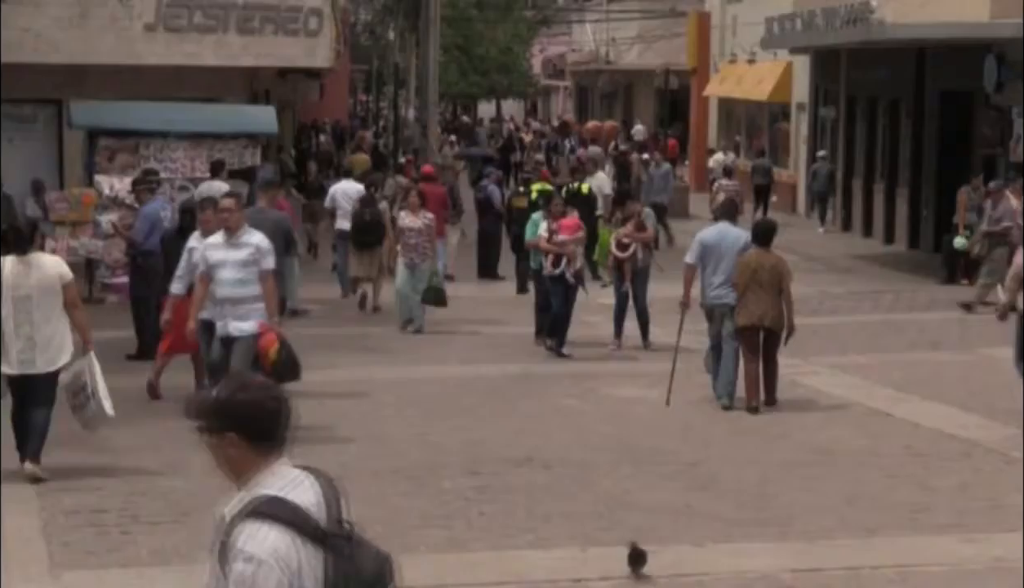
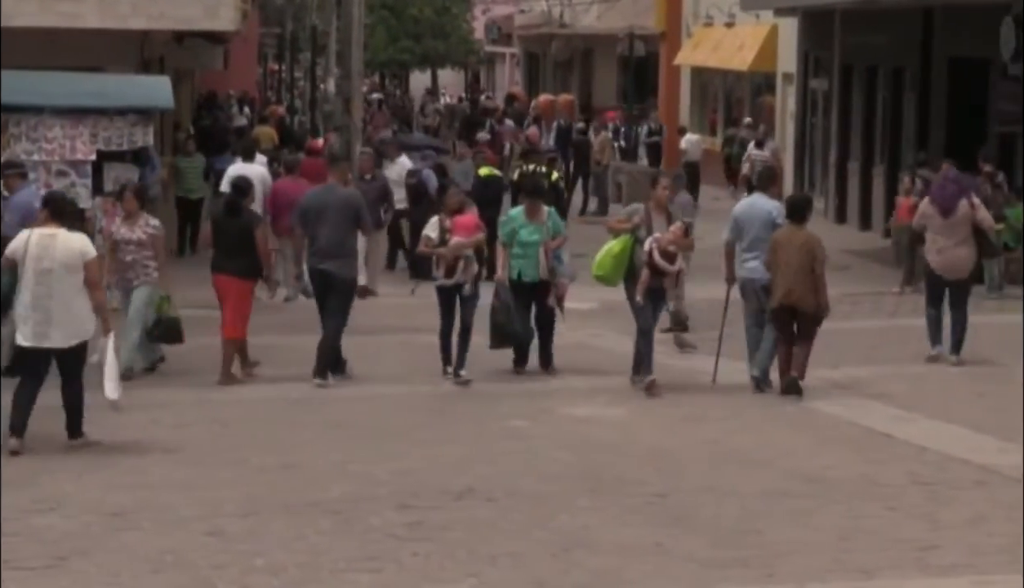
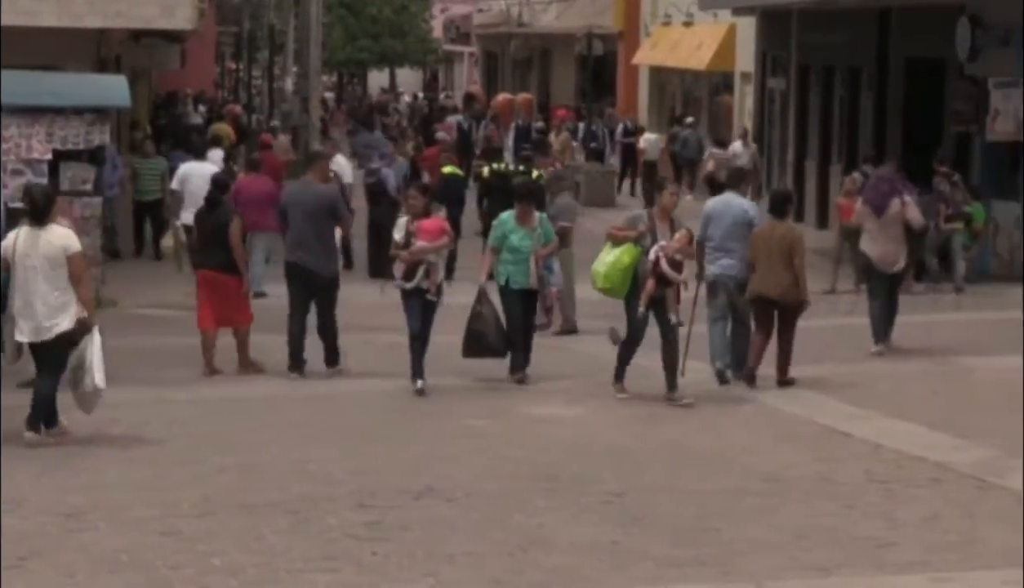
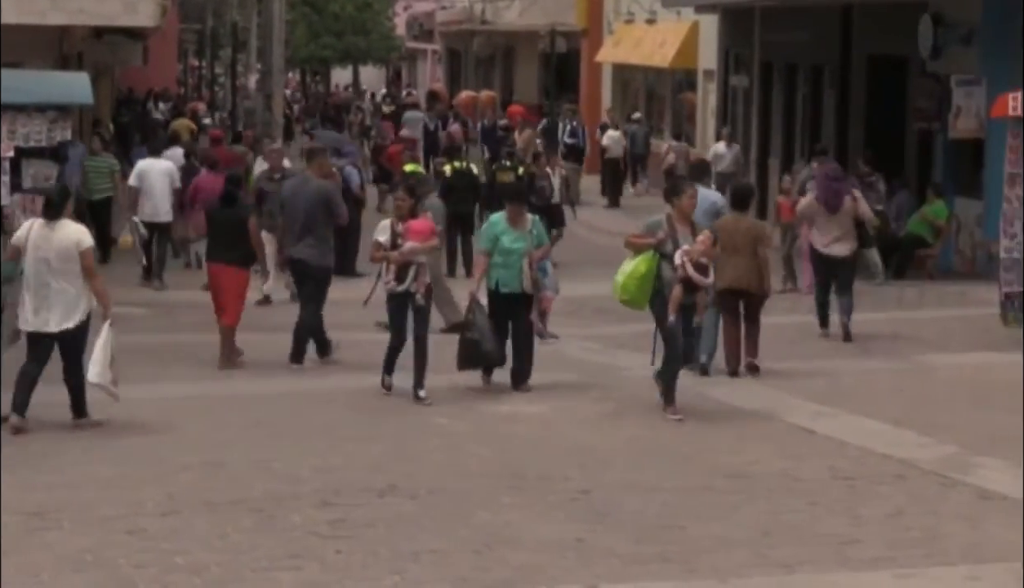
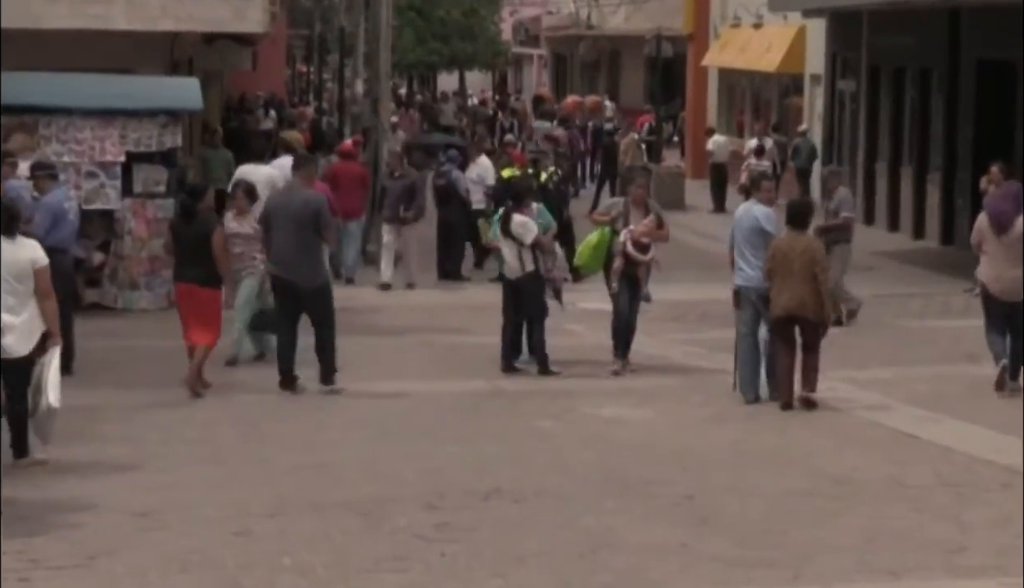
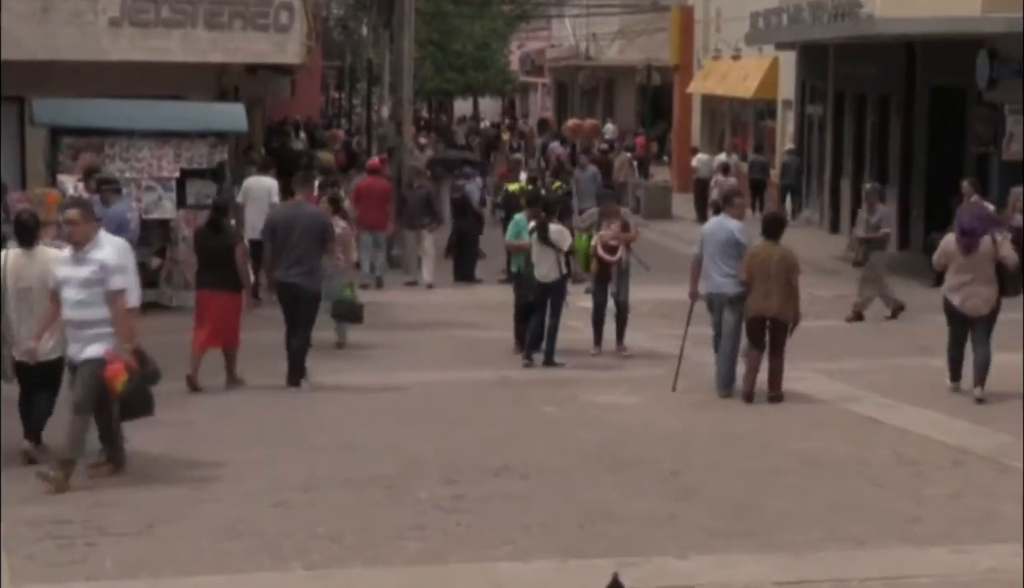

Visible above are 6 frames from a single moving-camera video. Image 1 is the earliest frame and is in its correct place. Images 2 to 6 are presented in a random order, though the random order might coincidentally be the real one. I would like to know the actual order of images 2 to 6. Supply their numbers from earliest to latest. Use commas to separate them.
6, 5, 2, 3, 4
